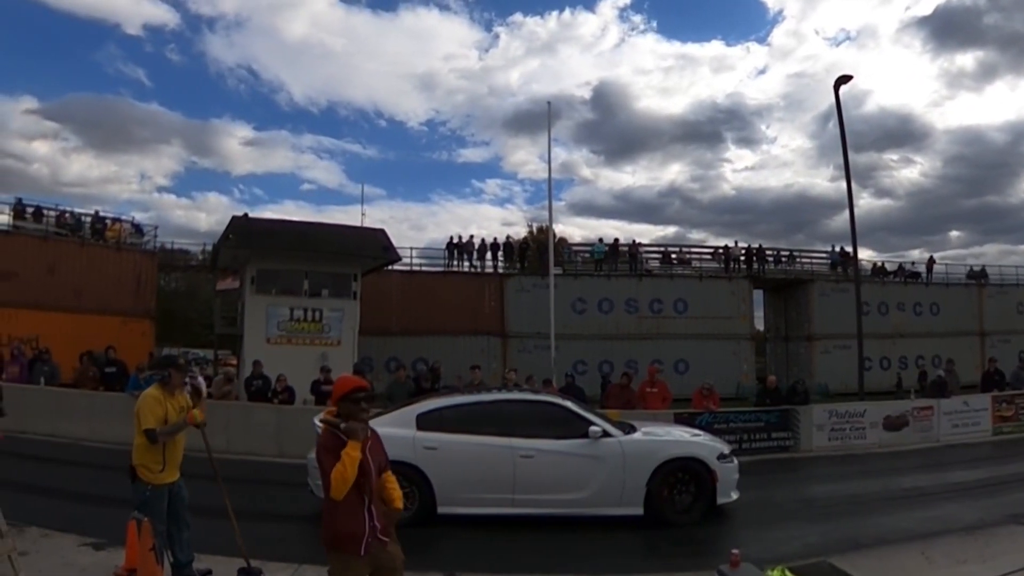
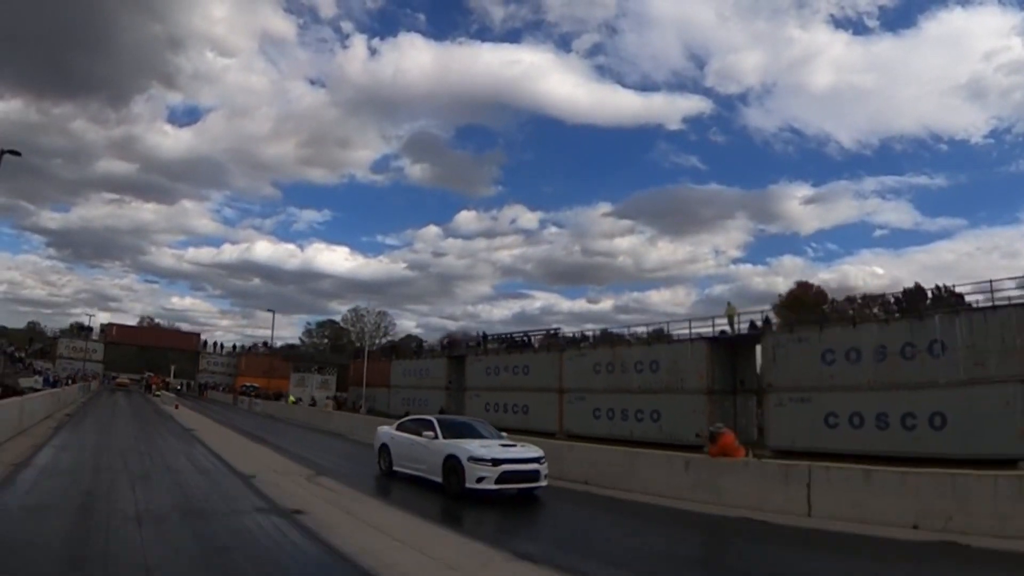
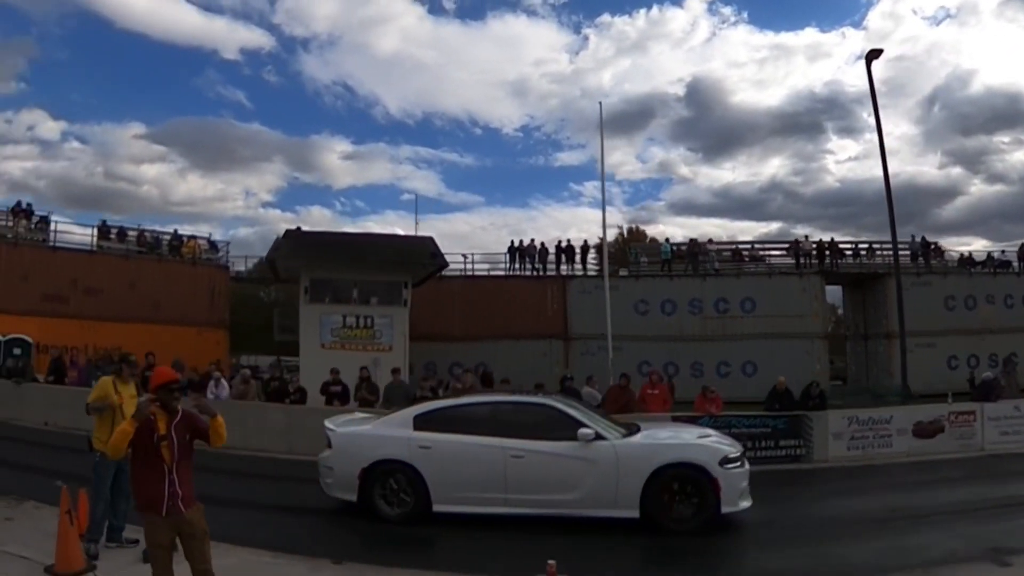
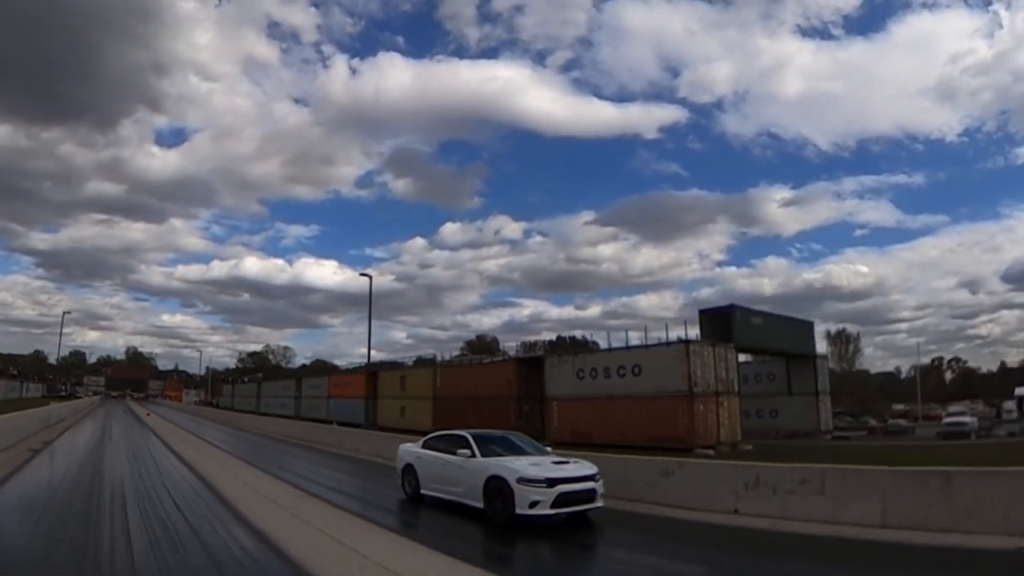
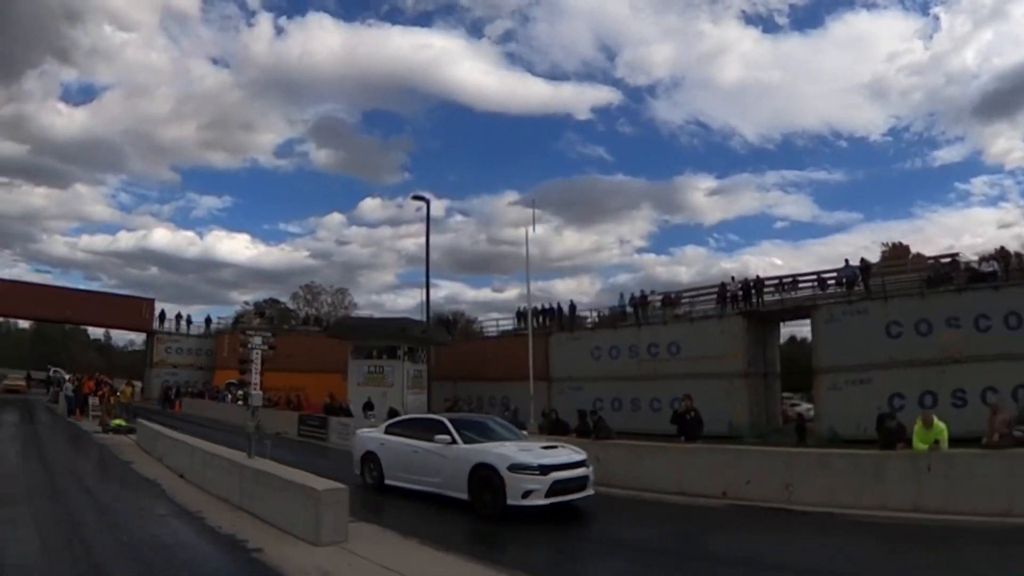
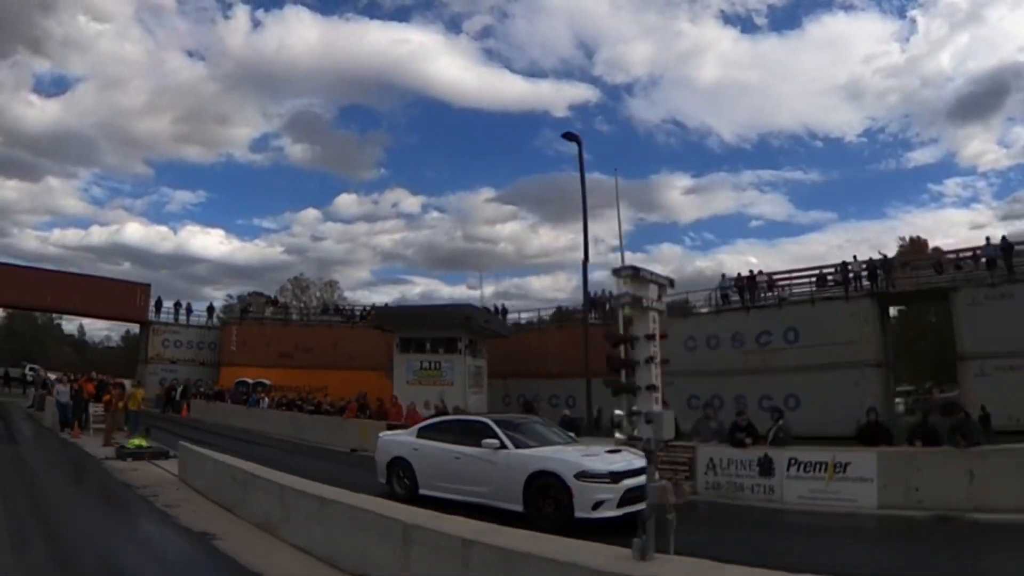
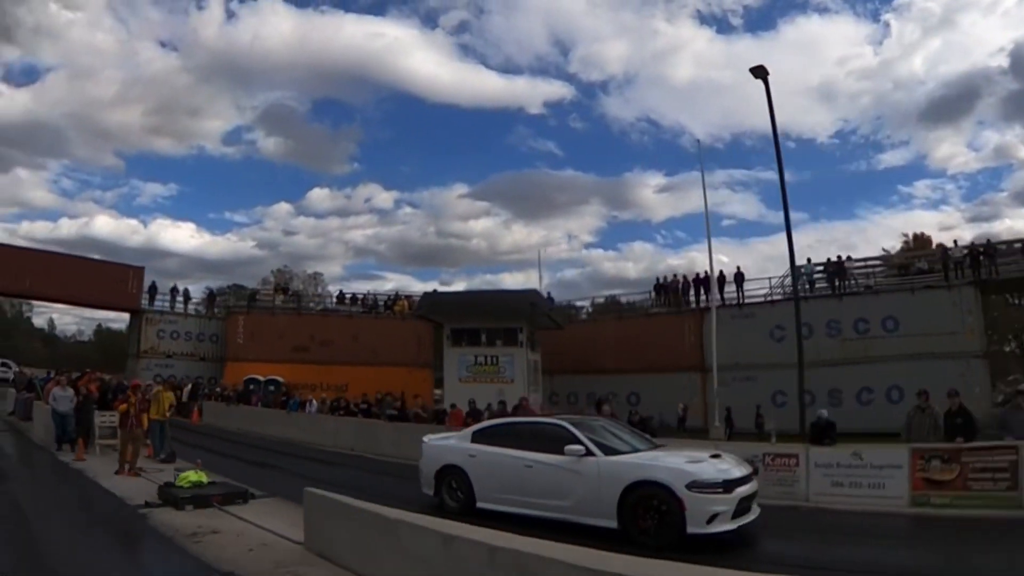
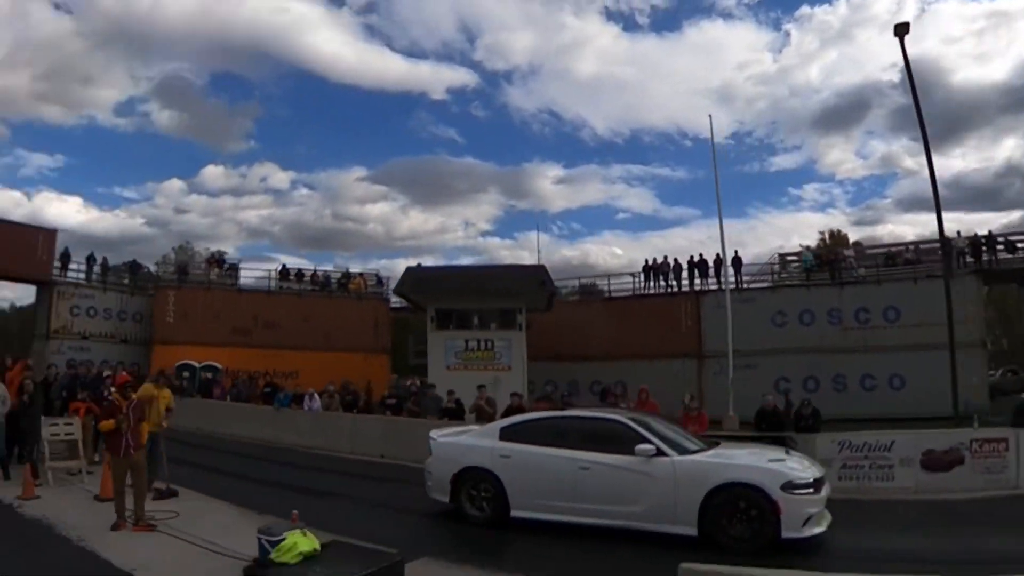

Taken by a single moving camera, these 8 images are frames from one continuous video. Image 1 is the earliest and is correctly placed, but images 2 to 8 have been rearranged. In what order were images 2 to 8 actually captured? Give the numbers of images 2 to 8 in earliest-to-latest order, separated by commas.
3, 8, 7, 6, 5, 2, 4
